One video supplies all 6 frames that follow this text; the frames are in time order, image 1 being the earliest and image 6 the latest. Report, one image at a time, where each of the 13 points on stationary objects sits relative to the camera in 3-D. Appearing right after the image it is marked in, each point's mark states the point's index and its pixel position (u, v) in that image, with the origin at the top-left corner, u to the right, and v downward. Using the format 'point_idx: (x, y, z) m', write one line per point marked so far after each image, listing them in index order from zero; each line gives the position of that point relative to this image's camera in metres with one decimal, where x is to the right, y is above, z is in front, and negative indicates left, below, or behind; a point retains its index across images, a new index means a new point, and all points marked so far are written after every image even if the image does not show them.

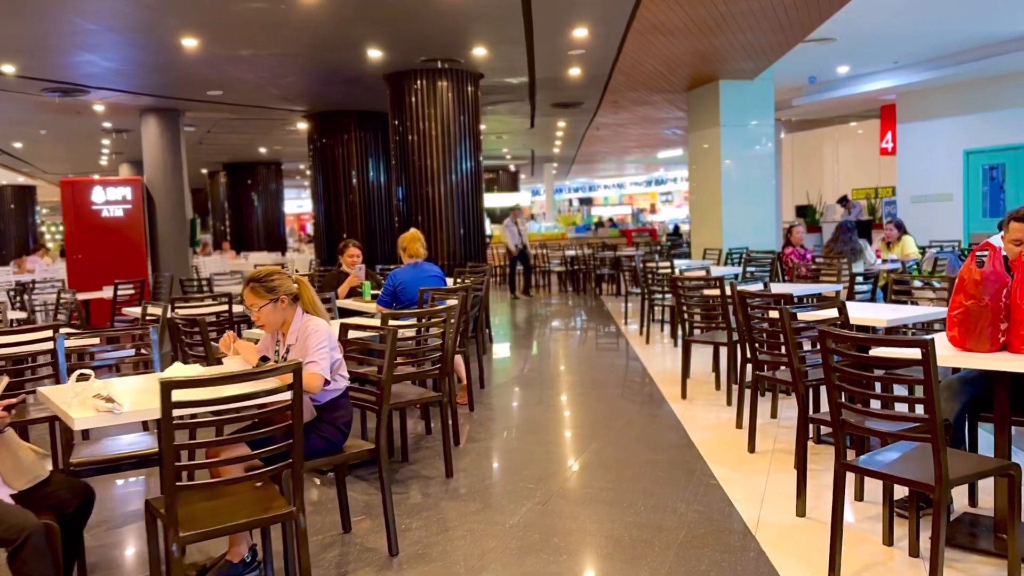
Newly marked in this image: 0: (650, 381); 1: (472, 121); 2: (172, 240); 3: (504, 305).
0: (+1.0, -0.7, +6.2) m
1: (-0.4, +1.6, +8.8) m
2: (-4.4, +0.6, +10.9) m
3: (-0.1, -0.3, +14.2) m
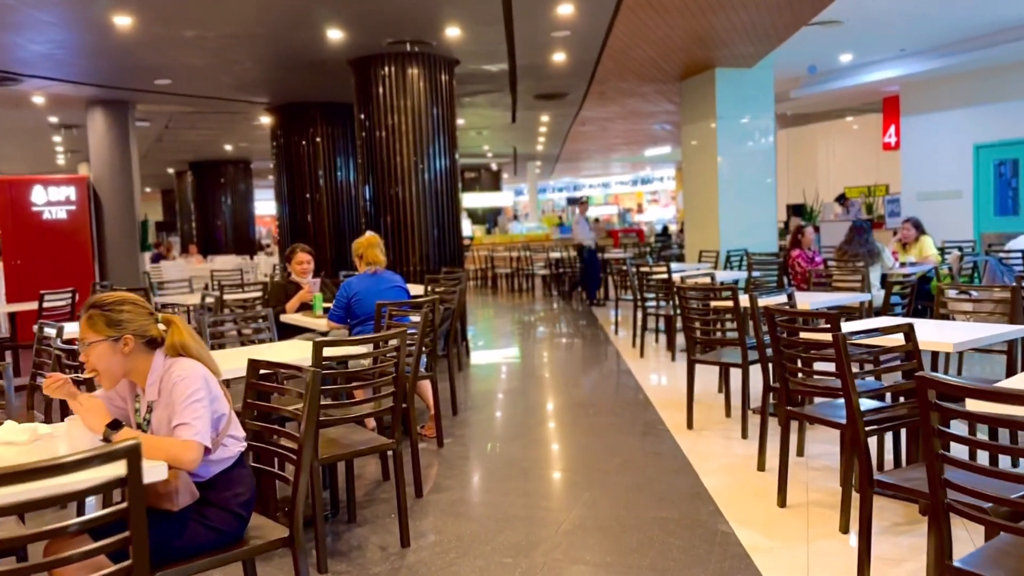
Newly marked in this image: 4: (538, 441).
0: (+0.9, -0.7, +5.4) m
1: (-0.6, +1.6, +8.0) m
2: (-4.7, +0.5, +10.0) m
3: (-0.4, -0.3, +13.4) m
4: (+0.1, -0.8, +4.5) m
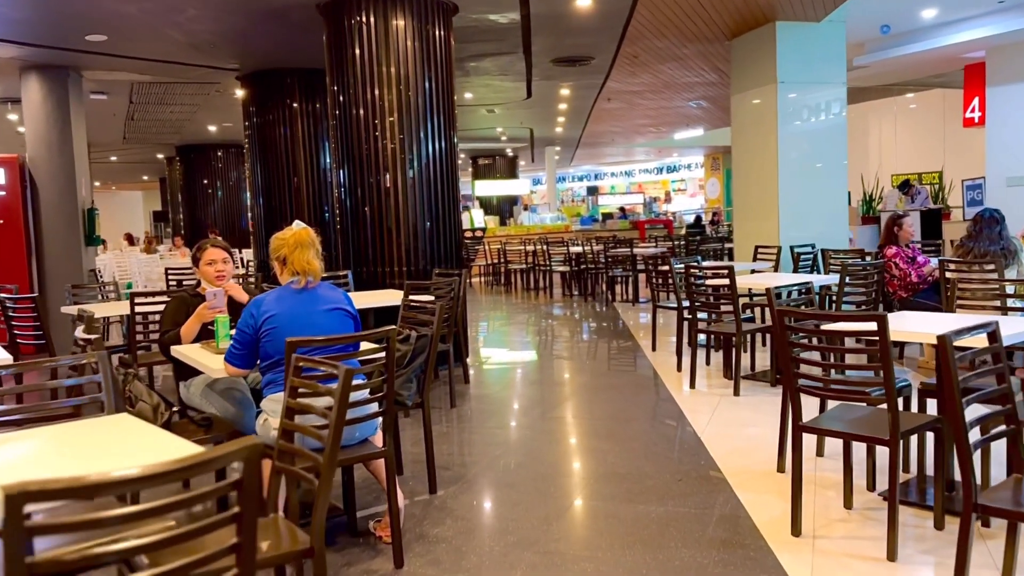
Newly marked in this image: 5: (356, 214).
0: (+0.9, -0.8, +3.8) m
1: (-0.5, +1.5, +6.3) m
2: (-4.5, +0.5, +8.4) m
3: (-0.2, -0.3, +11.8) m
4: (+0.1, -0.9, +2.9) m
5: (-1.2, +0.6, +6.3) m
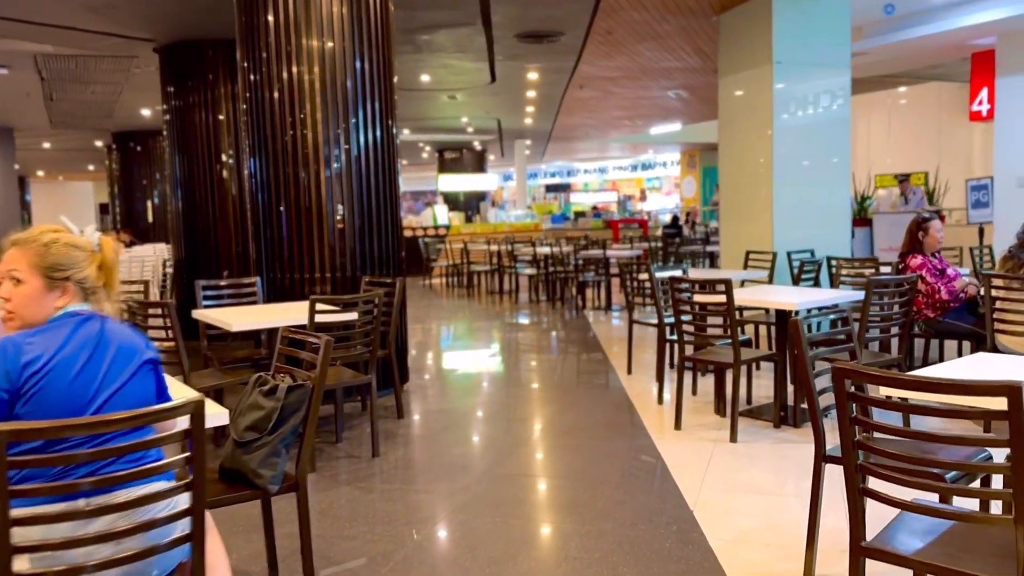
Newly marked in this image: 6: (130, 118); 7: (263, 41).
0: (+0.7, -0.9, +2.7) m
1: (-0.8, +1.5, +5.2) m
2: (-4.9, +0.5, +7.2) m
3: (-0.7, -0.4, +10.7) m
4: (-0.1, -1.0, +1.8) m
5: (-1.5, +0.5, +5.2) m
6: (-6.0, +2.7, +13.3) m
7: (-1.5, +1.5, +5.0) m
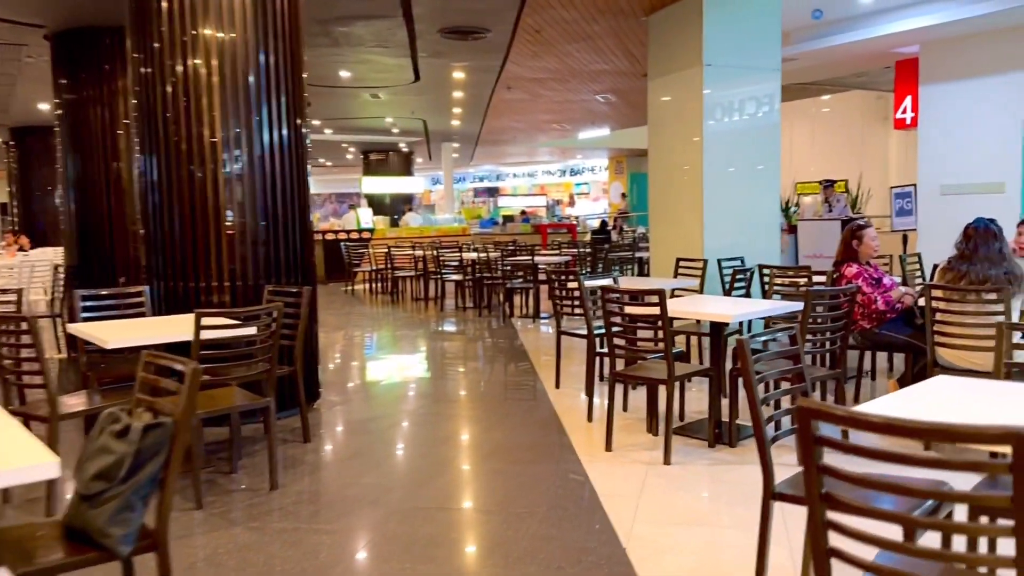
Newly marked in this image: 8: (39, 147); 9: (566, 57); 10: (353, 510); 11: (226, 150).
0: (+0.4, -0.9, +2.4) m
1: (-1.3, +1.4, +4.8) m
2: (-5.5, +0.4, +6.4) m
3: (-1.6, -0.5, +10.2) m
4: (-0.3, -1.0, +1.5) m
5: (-1.9, +0.4, +4.7) m
6: (-7.2, +2.6, +12.4) m
7: (-1.9, +1.5, +4.5) m
8: (-8.0, +2.4, +14.1) m
9: (+0.6, +2.4, +8.8) m
10: (-0.6, -0.9, +3.4) m
11: (-1.6, +0.8, +4.6) m
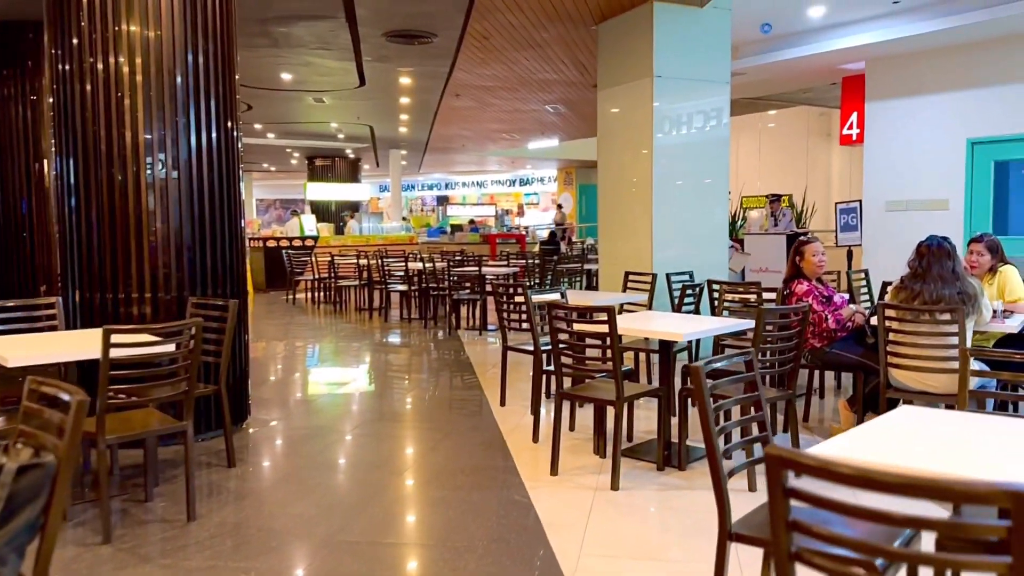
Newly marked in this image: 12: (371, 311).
0: (+0.2, -1.0, +2.2) m
1: (-1.6, +1.3, +4.5) m
2: (-5.9, +0.4, +5.9) m
3: (-2.3, -0.6, +9.9) m
4: (-0.4, -1.1, +1.2) m
5: (-2.2, +0.4, +4.4) m
6: (-7.9, +2.5, +11.8) m
7: (-2.2, +1.4, +4.2) m
8: (-8.8, +2.3, +13.4) m
9: (0.0, +2.3, +8.7) m
10: (-0.9, -0.9, +3.1) m
11: (-1.8, +0.7, +4.3) m
12: (-2.0, -0.3, +11.8) m
